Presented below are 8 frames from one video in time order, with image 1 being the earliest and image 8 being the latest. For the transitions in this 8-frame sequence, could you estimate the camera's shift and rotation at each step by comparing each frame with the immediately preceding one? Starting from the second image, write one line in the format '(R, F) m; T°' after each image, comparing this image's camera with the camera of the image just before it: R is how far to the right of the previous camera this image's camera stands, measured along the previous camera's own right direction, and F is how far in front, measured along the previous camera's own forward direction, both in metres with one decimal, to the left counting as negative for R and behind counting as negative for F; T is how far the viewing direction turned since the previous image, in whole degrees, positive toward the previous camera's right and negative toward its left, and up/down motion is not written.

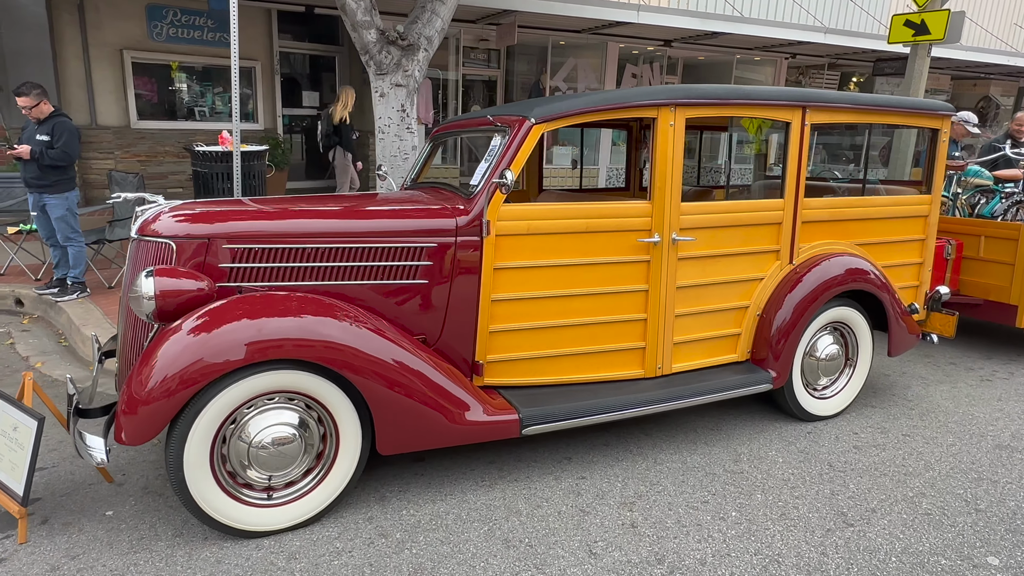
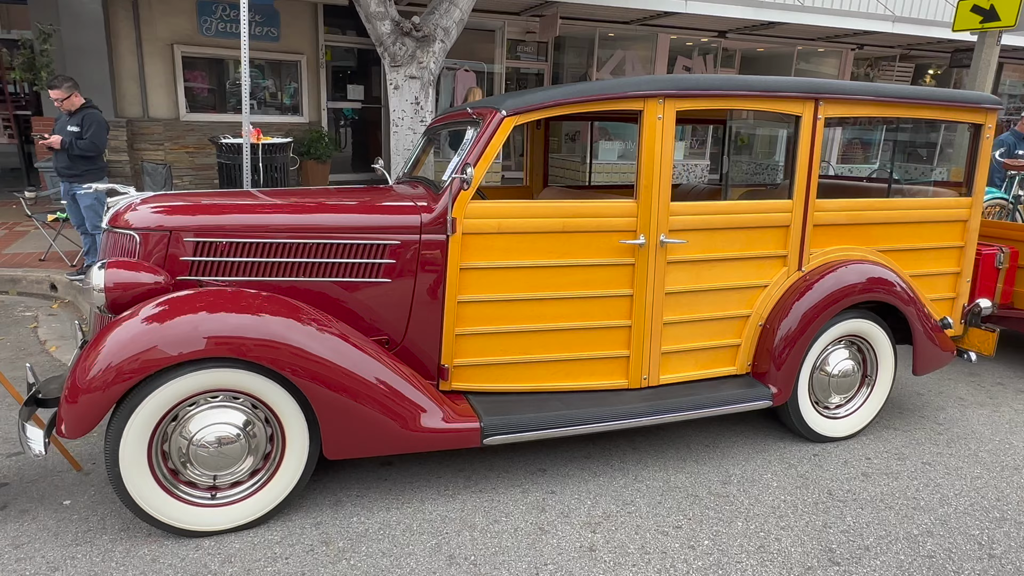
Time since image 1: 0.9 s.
(+0.4, +0.2) m; -5°
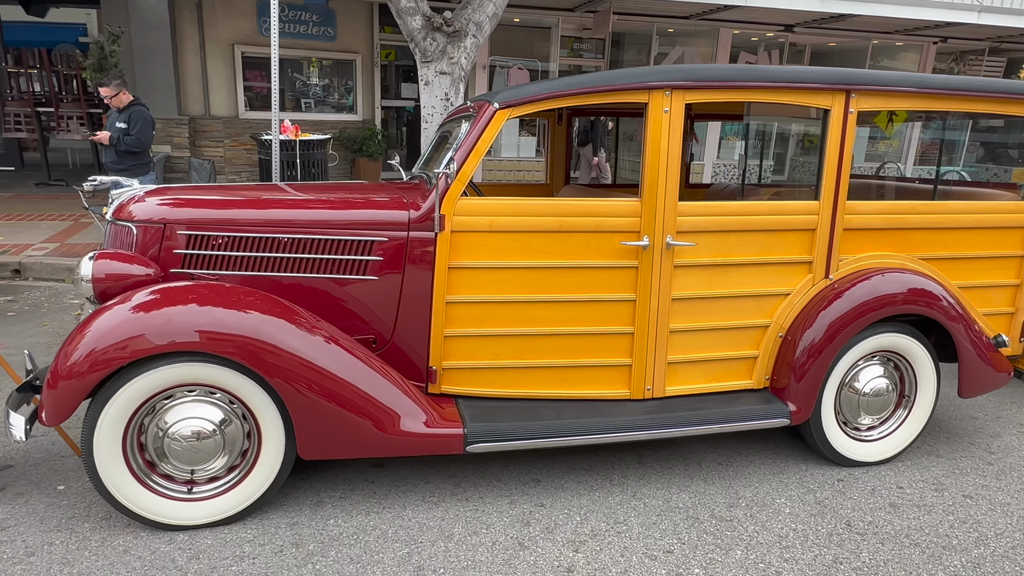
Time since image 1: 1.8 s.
(+0.3, +0.2) m; -6°
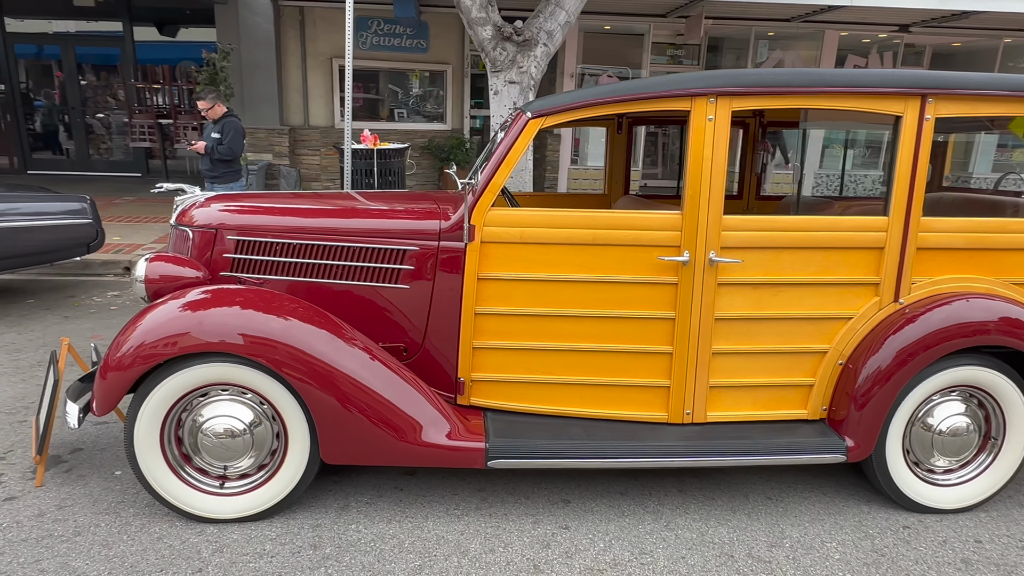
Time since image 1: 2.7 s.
(+0.3, +0.1) m; -9°
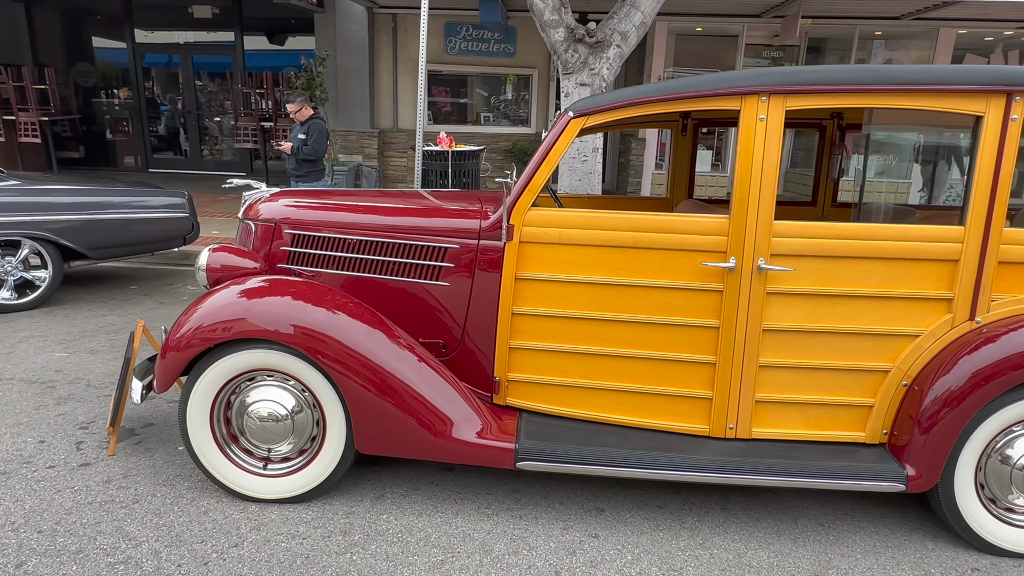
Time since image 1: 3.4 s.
(+0.2, 0.0) m; -8°
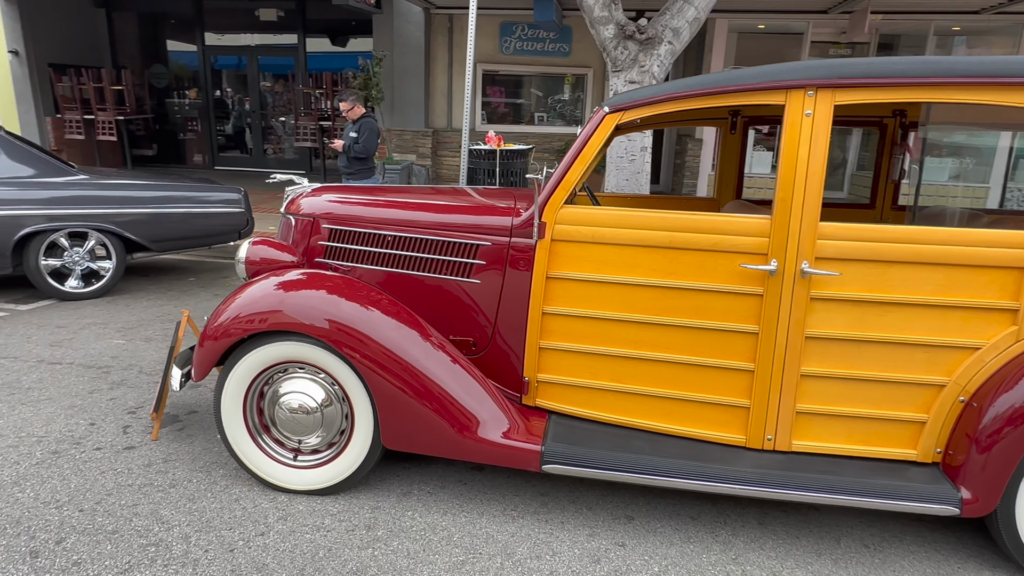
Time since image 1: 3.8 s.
(+0.1, +0.1) m; -5°
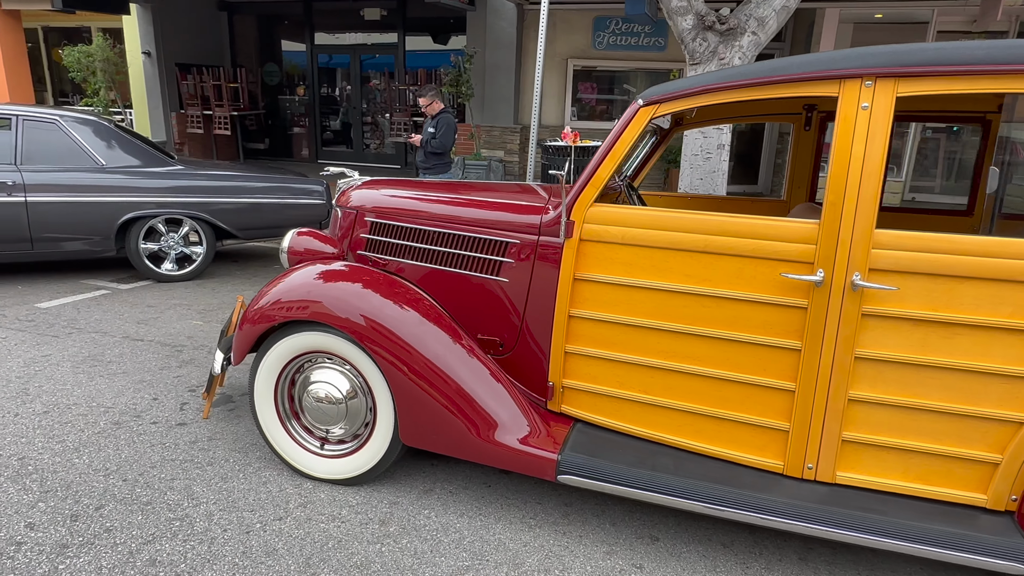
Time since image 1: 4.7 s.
(+0.3, +0.1) m; -9°
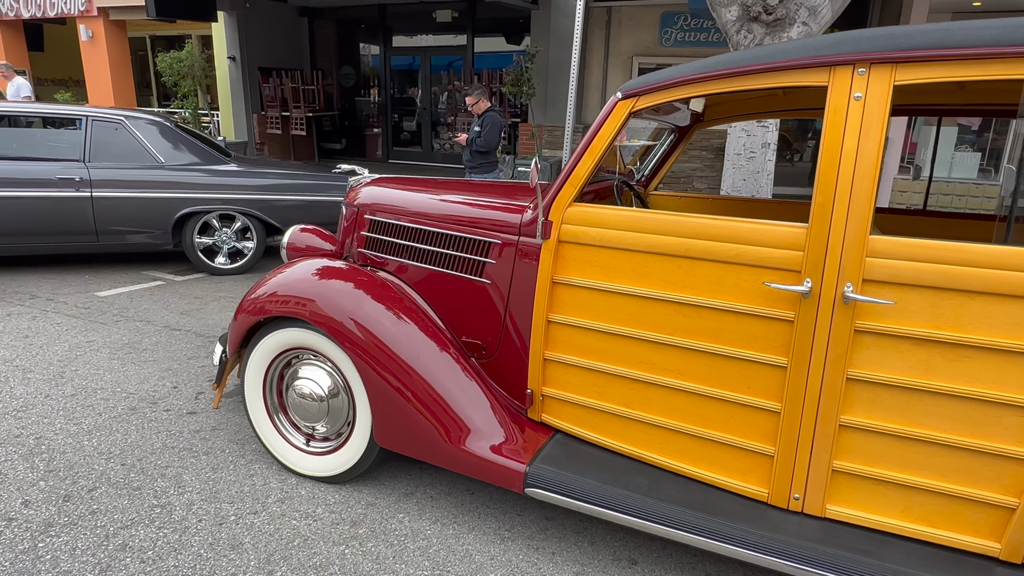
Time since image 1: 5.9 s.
(+0.4, +0.1) m; -7°
